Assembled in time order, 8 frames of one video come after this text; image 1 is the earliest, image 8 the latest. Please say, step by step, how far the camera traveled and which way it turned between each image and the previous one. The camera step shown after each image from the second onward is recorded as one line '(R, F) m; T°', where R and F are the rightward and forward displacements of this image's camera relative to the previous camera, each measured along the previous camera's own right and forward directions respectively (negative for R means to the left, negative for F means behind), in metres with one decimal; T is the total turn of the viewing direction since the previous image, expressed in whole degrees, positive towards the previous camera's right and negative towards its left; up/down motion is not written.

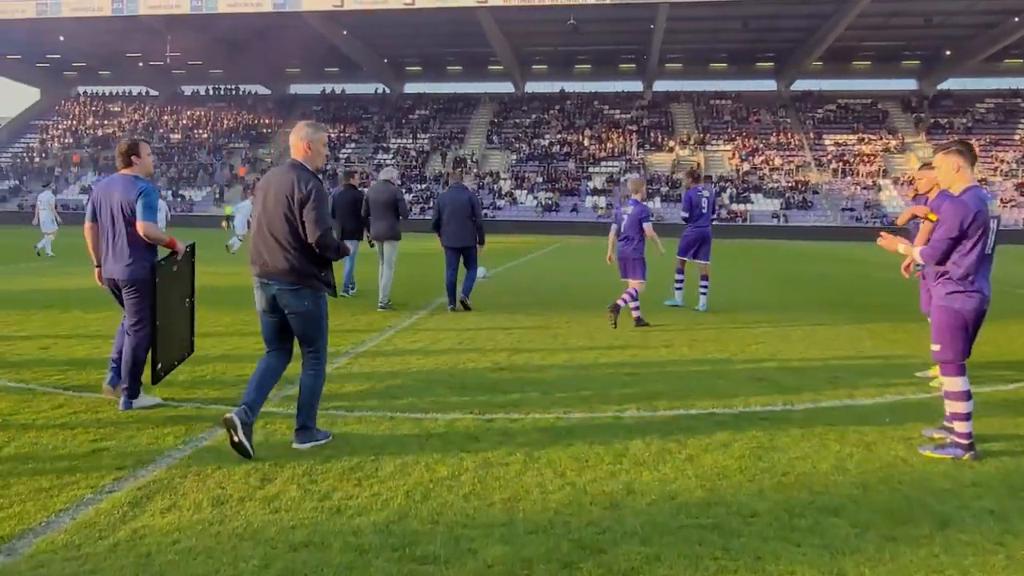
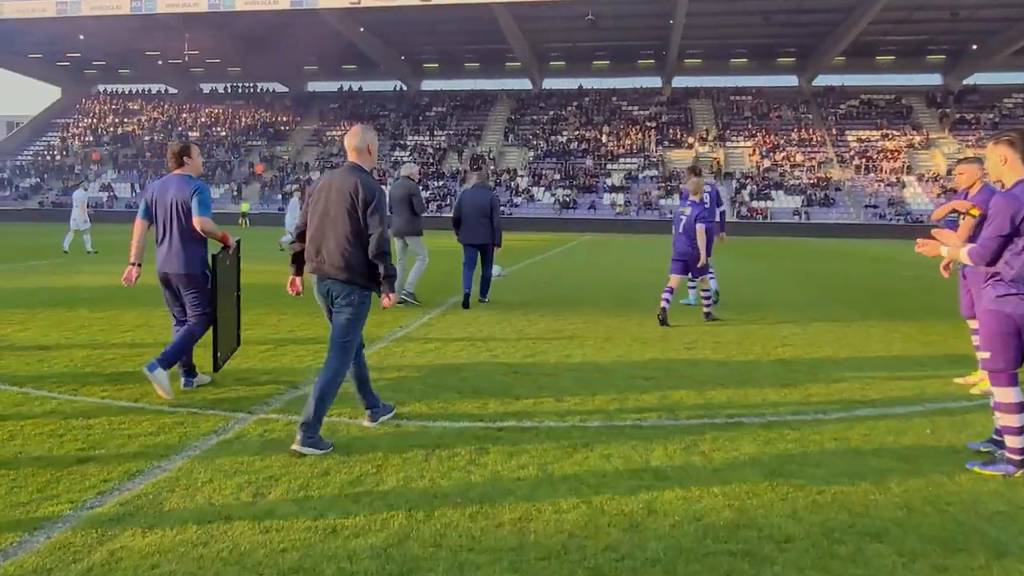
(0.0, +0.3) m; -1°
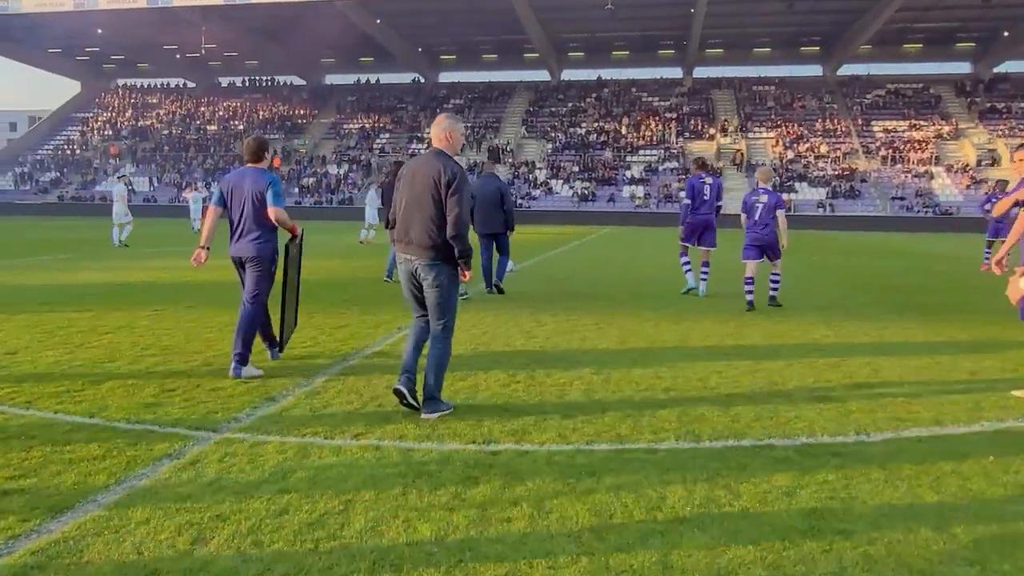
(+0.1, +0.6) m; -1°
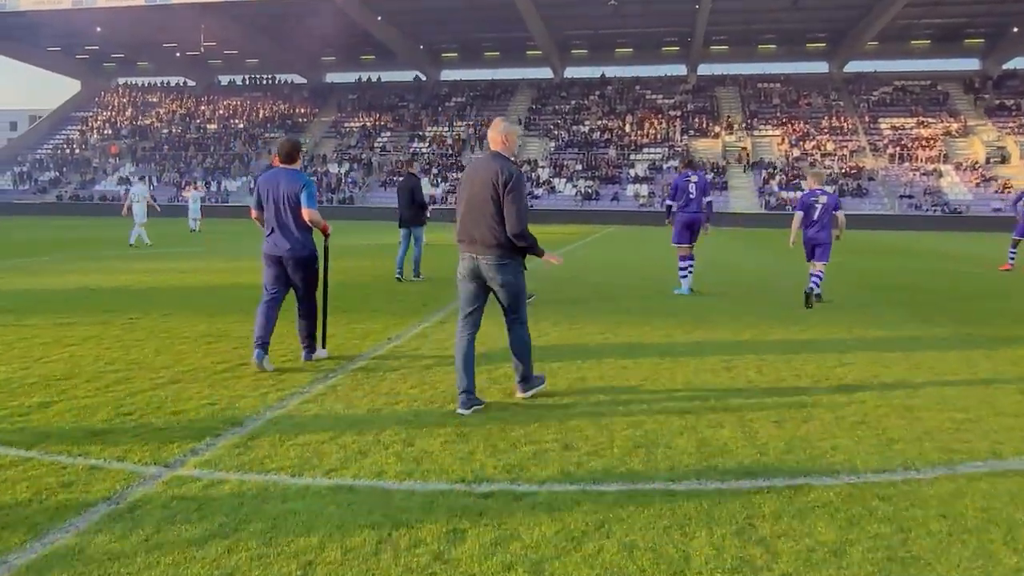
(0.0, +0.6) m; 0°
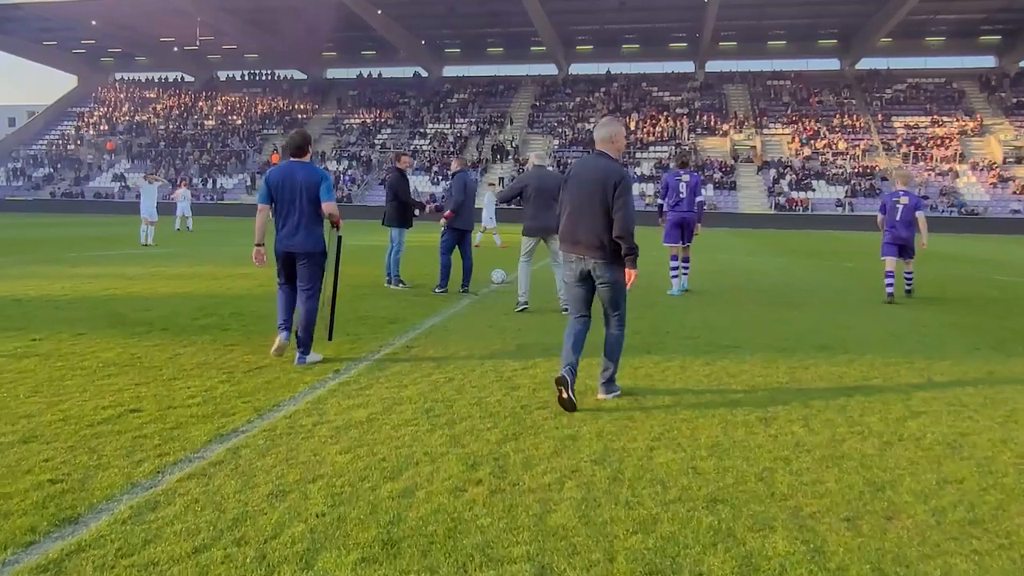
(+0.2, +1.4) m; 0°
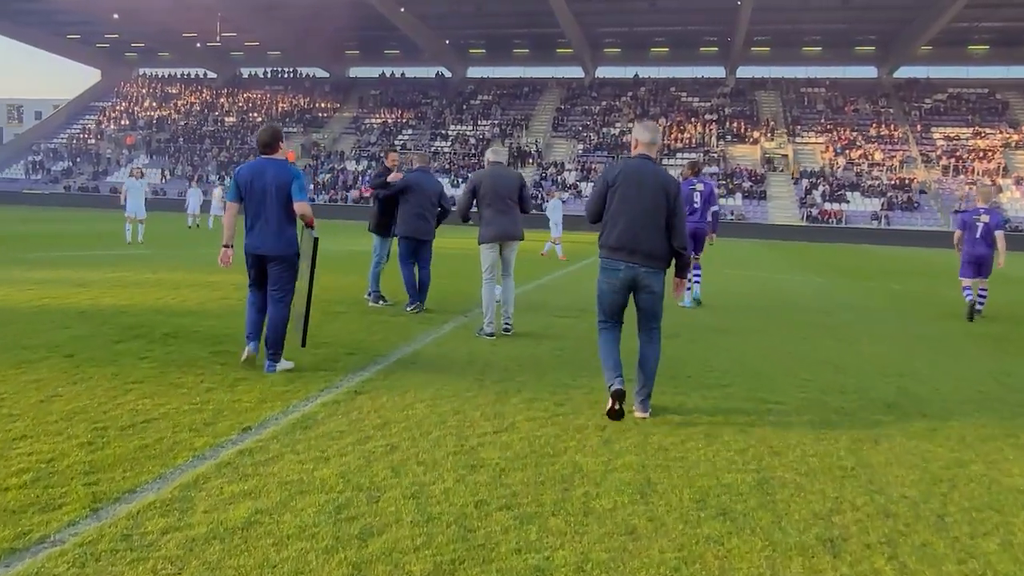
(+0.3, +1.4) m; -2°
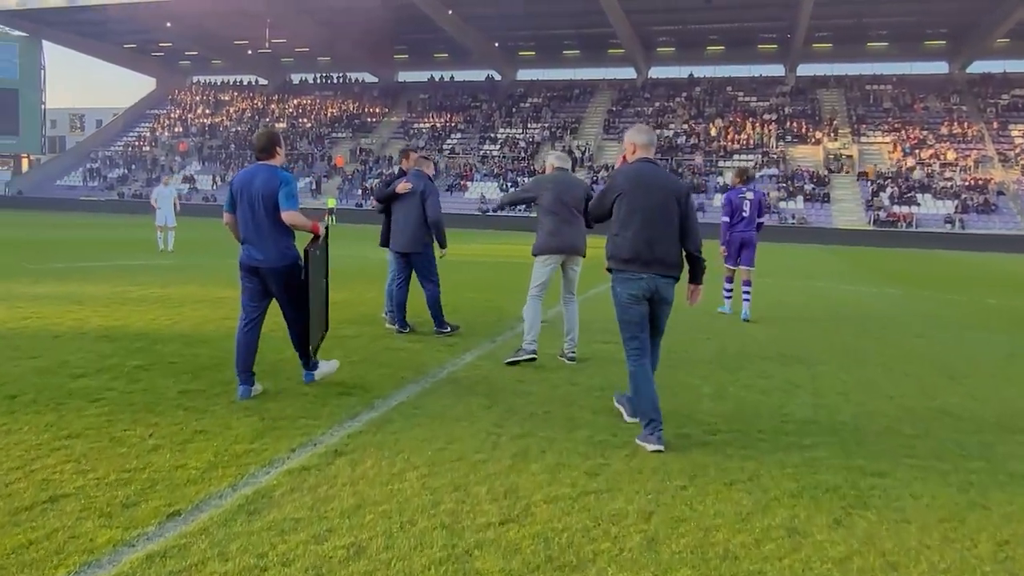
(+0.2, +1.1) m; -4°
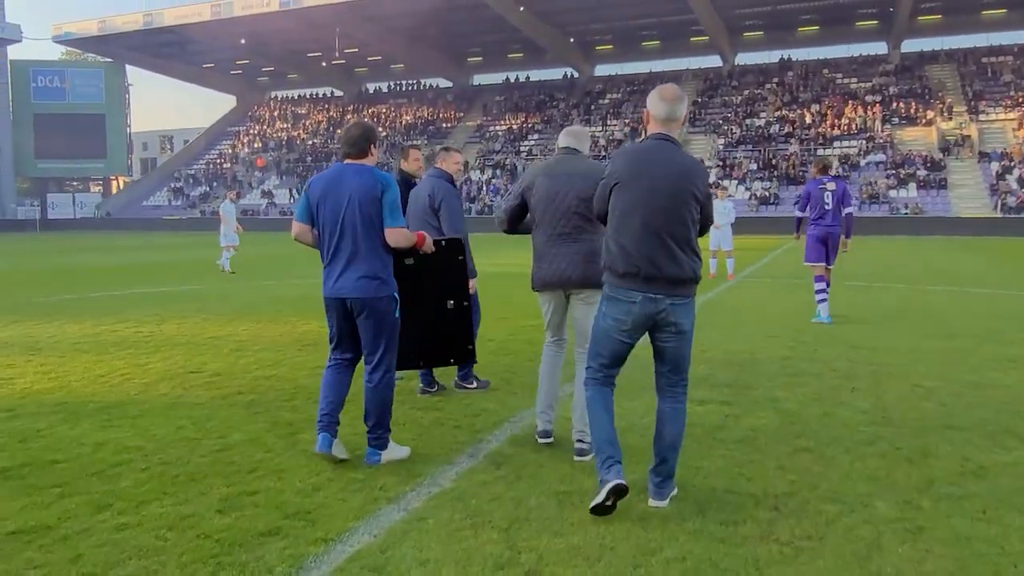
(+0.2, +2.2) m; -6°
